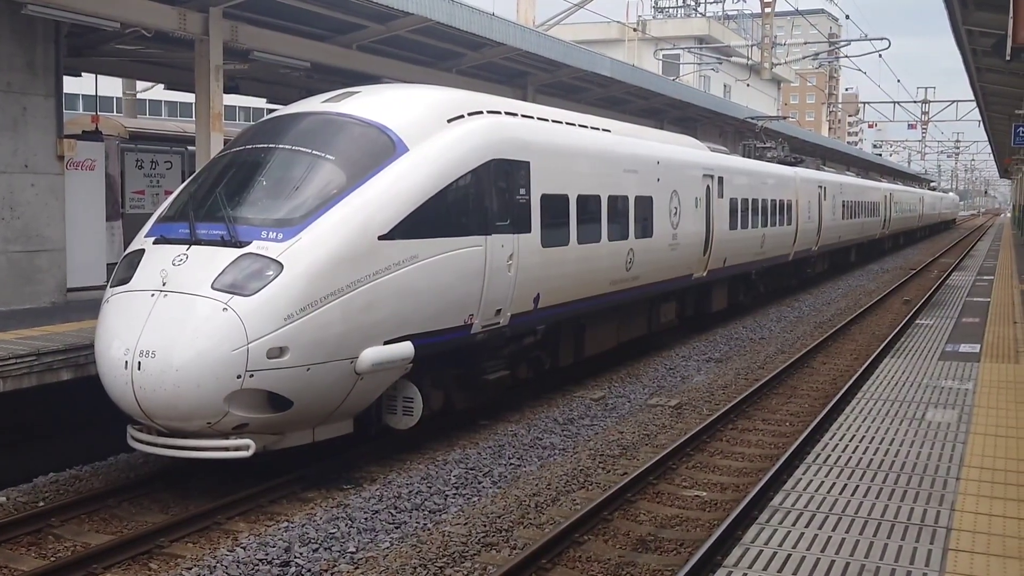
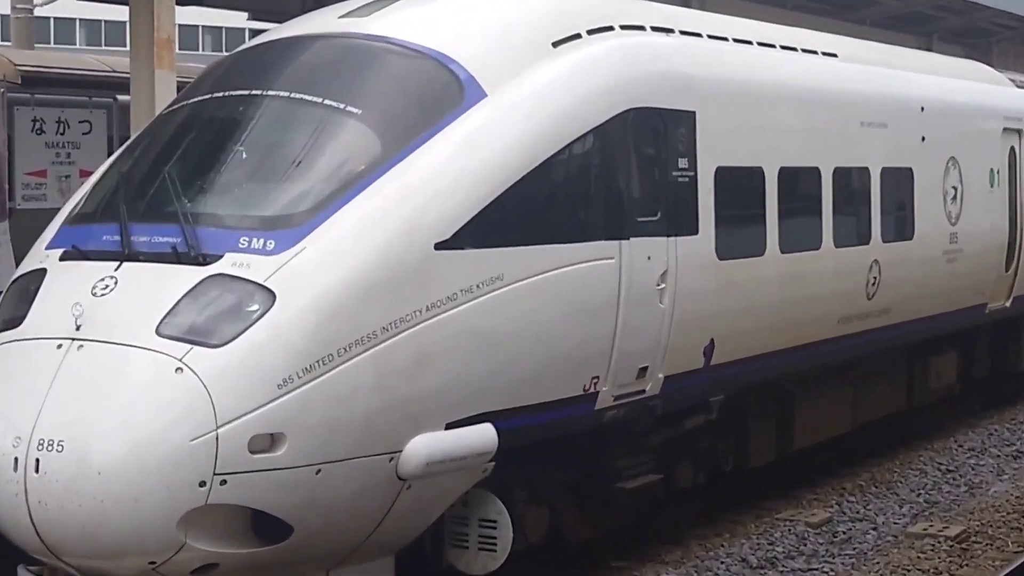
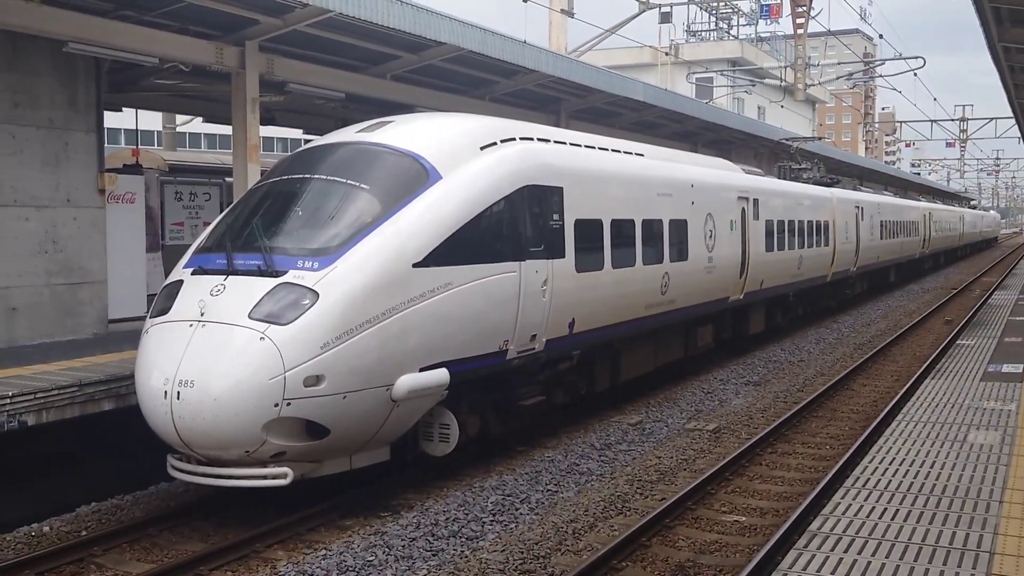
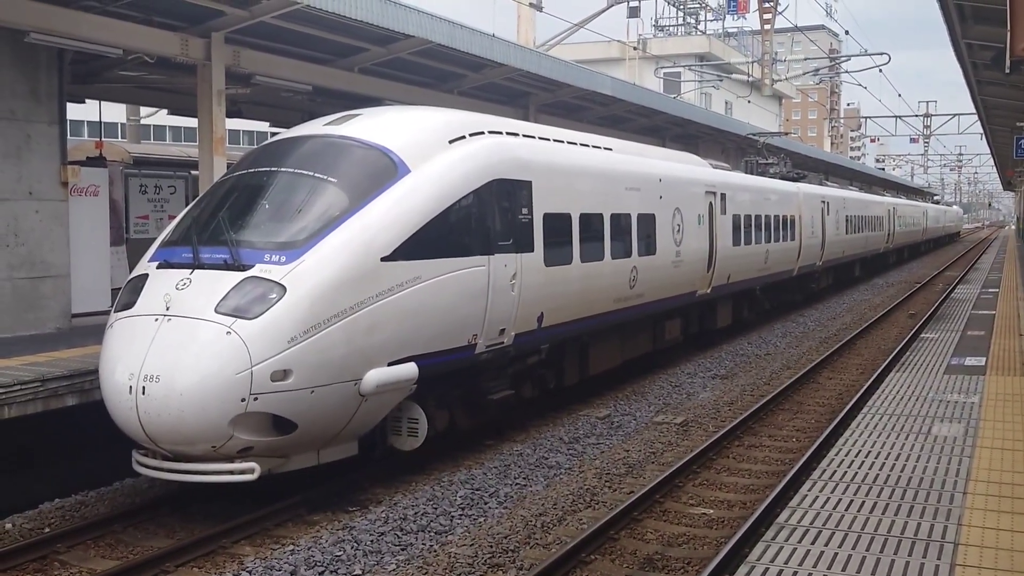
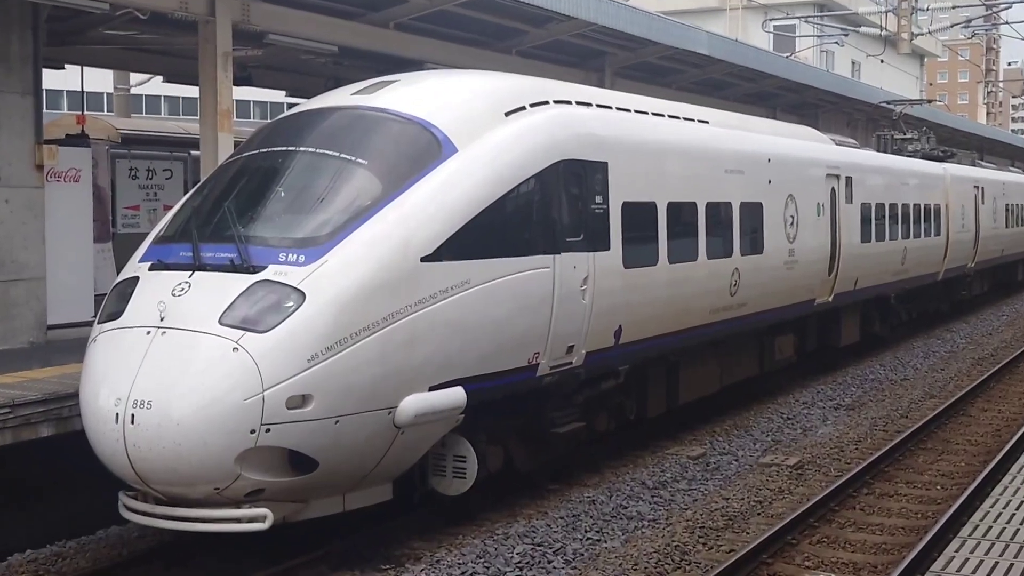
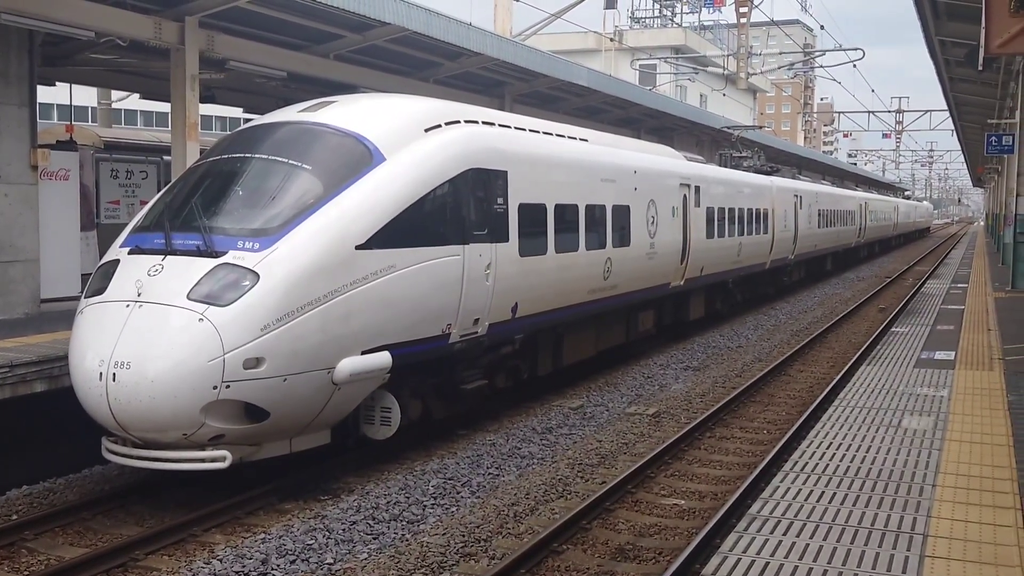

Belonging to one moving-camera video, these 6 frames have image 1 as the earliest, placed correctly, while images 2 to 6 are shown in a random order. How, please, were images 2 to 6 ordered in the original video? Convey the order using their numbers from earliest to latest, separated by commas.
6, 4, 3, 5, 2
